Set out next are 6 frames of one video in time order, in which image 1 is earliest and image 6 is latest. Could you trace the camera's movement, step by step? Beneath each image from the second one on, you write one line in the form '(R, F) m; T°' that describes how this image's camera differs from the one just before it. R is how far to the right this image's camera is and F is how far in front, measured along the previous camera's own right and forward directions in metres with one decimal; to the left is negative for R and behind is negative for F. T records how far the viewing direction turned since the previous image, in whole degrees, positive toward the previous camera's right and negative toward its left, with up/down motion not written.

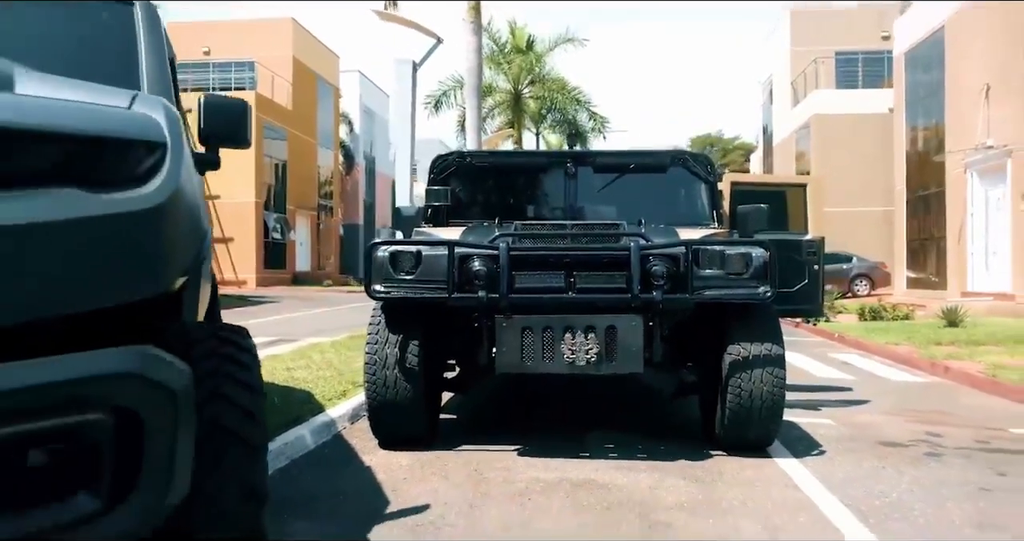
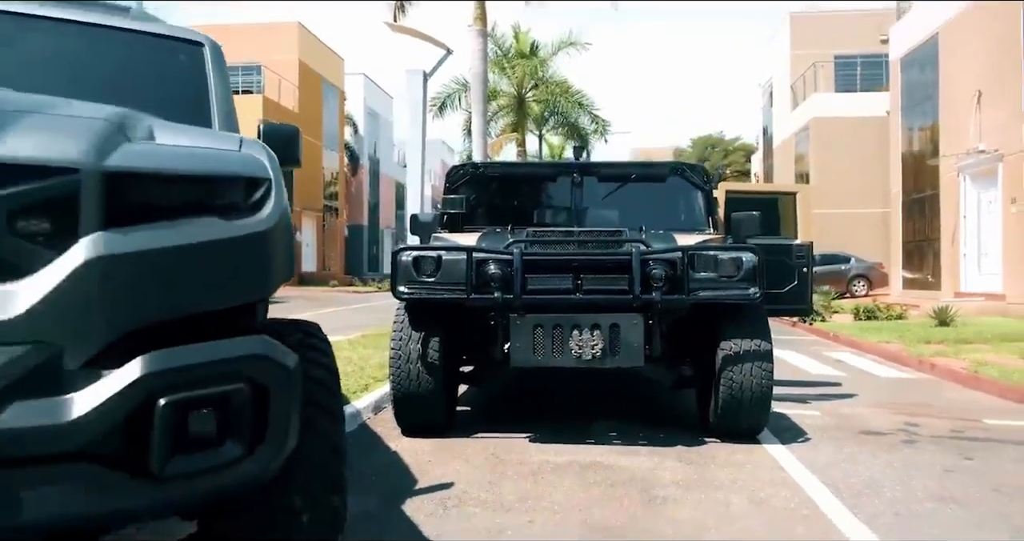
(-0.1, -0.6) m; 0°
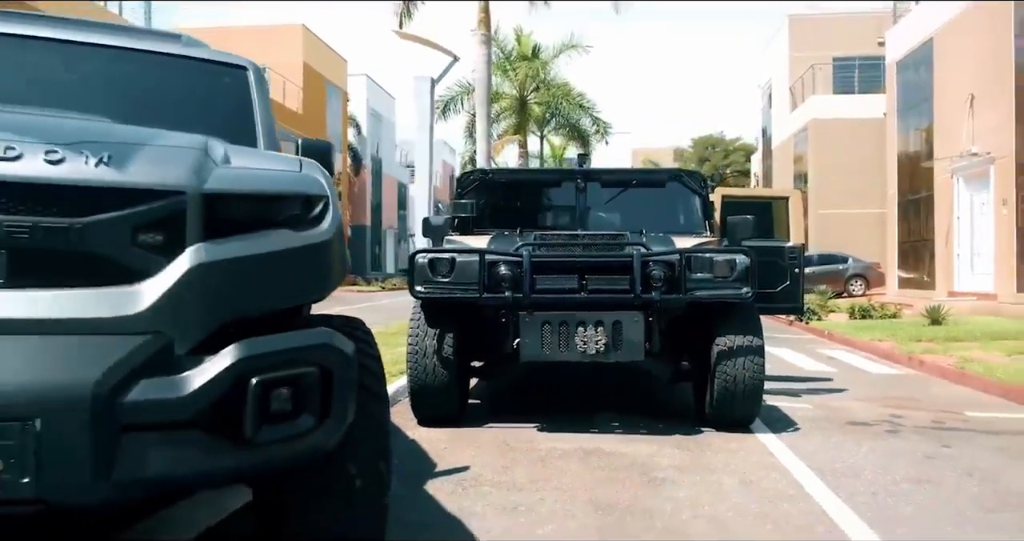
(-0.1, -0.5) m; 0°
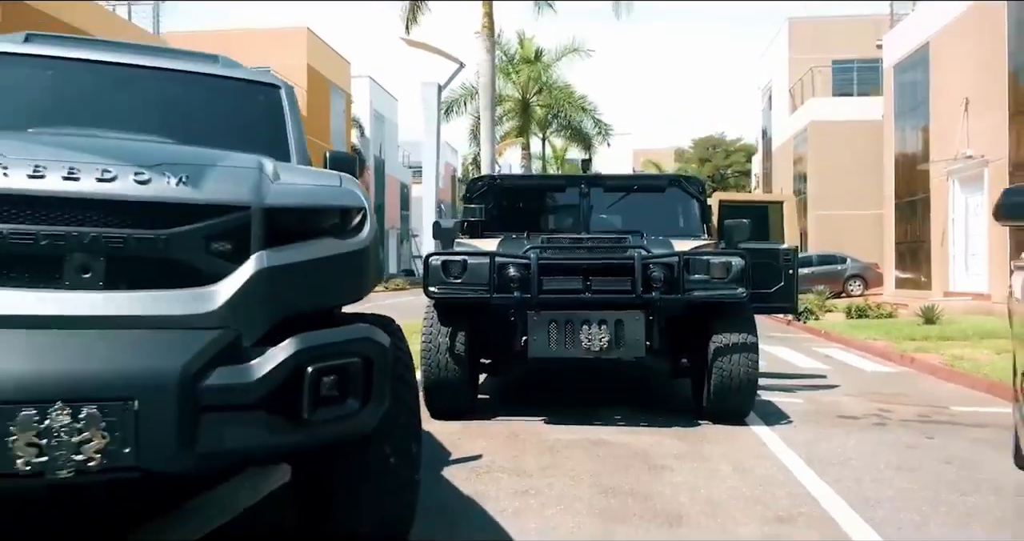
(-0.1, -0.4) m; 0°
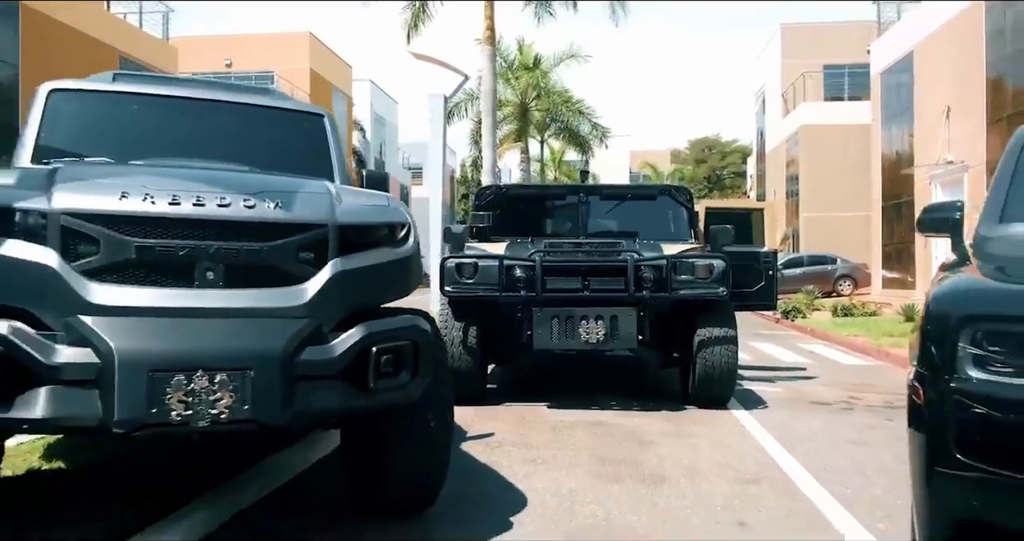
(-0.1, -0.9) m; 0°
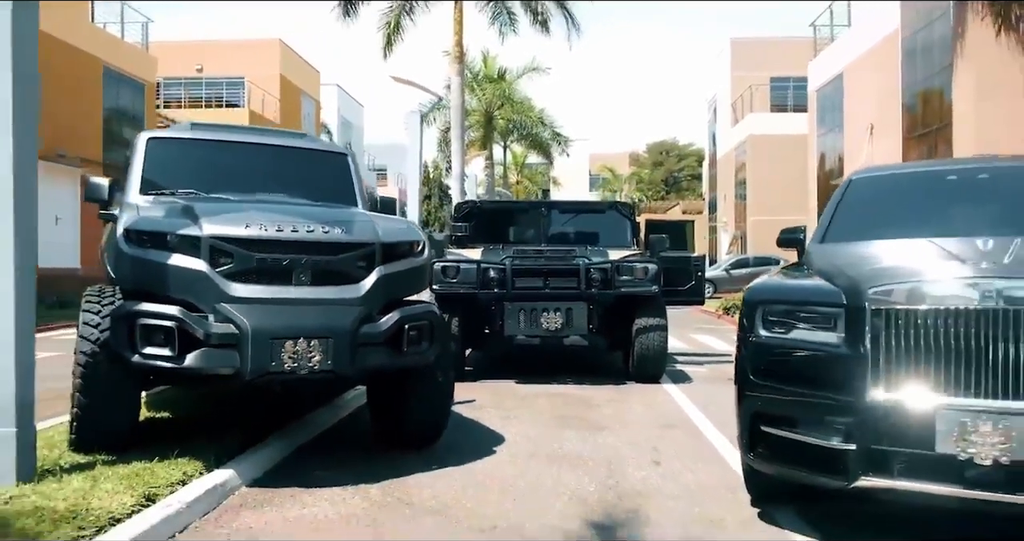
(-0.2, -1.9) m; +3°
